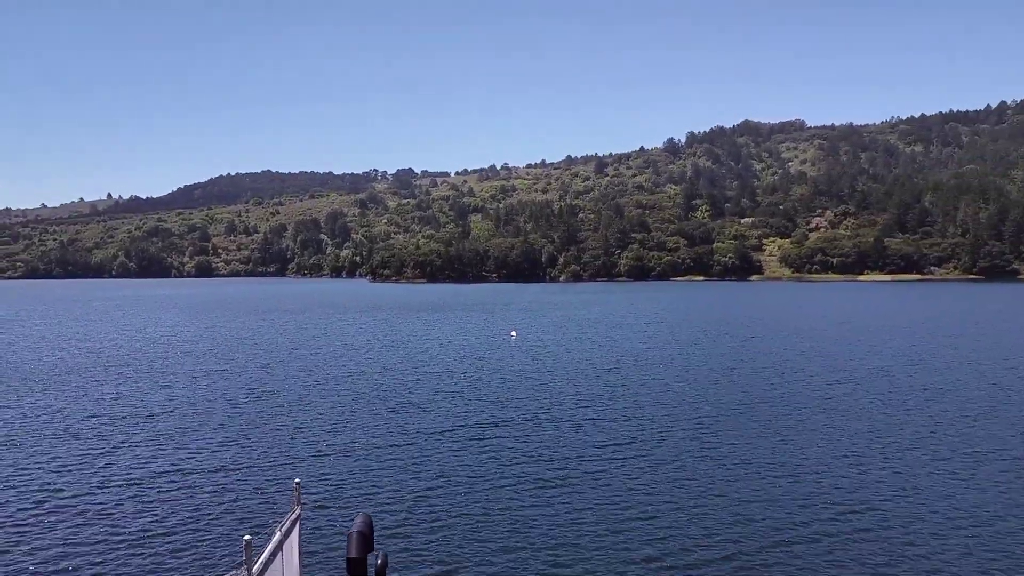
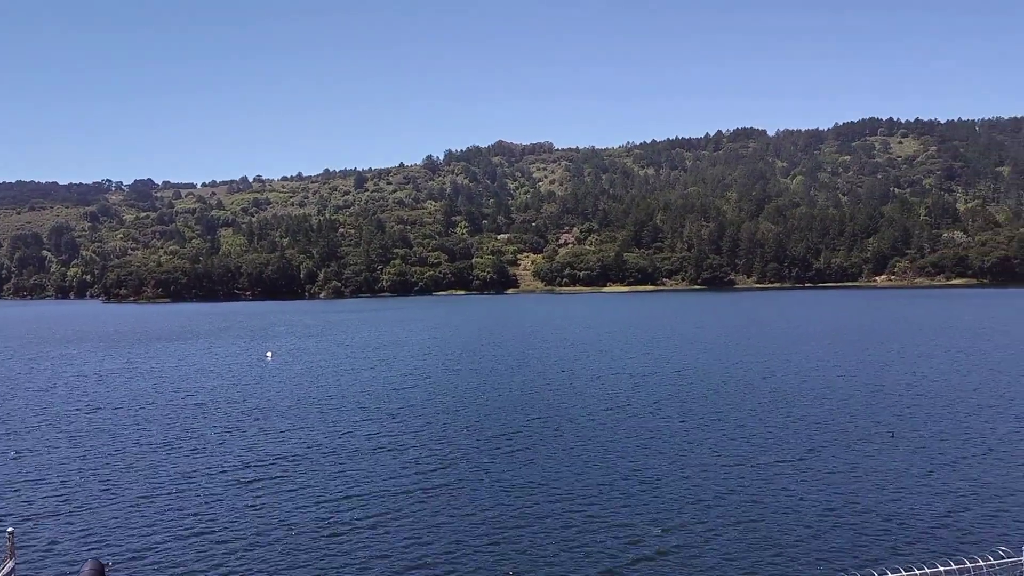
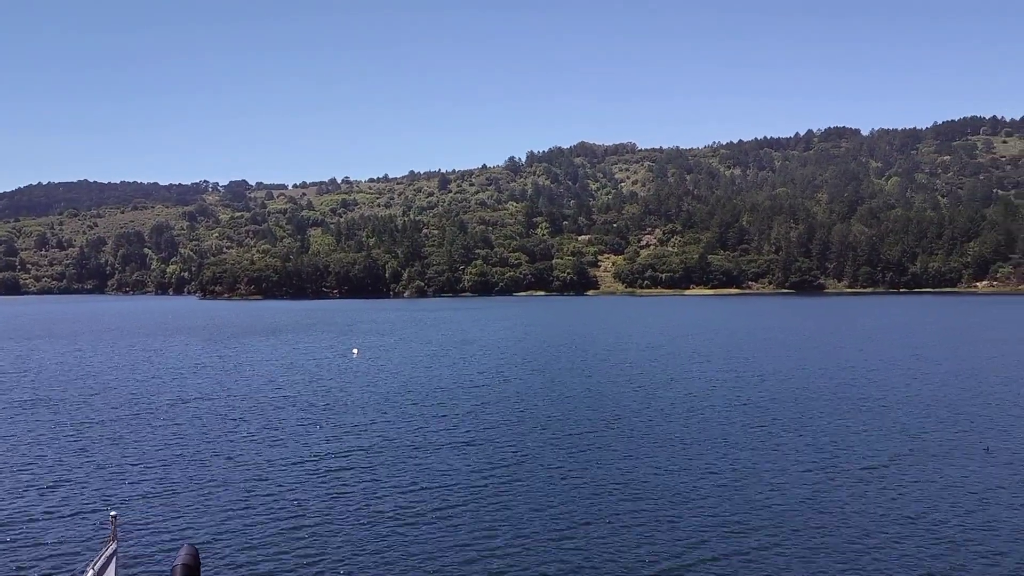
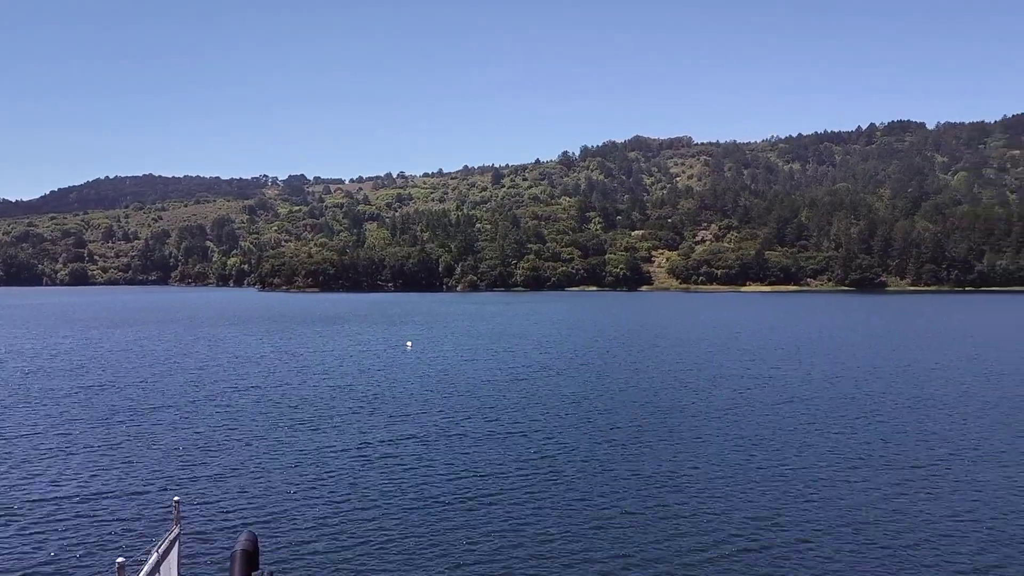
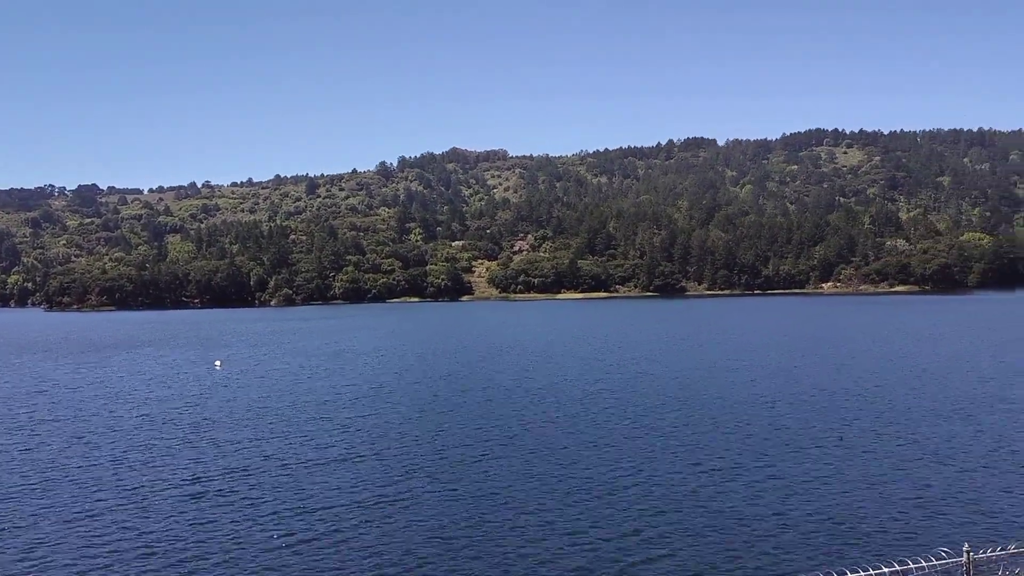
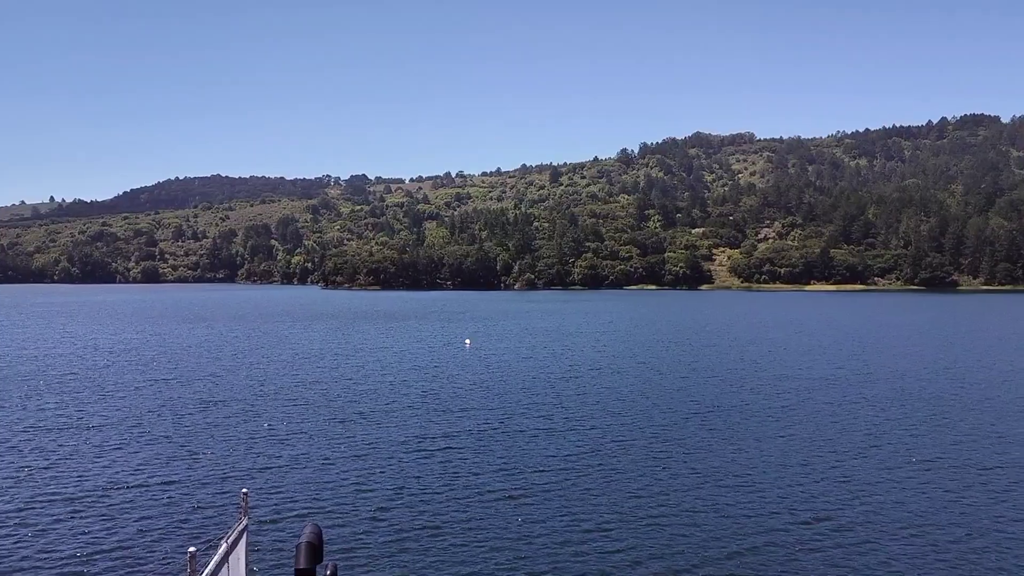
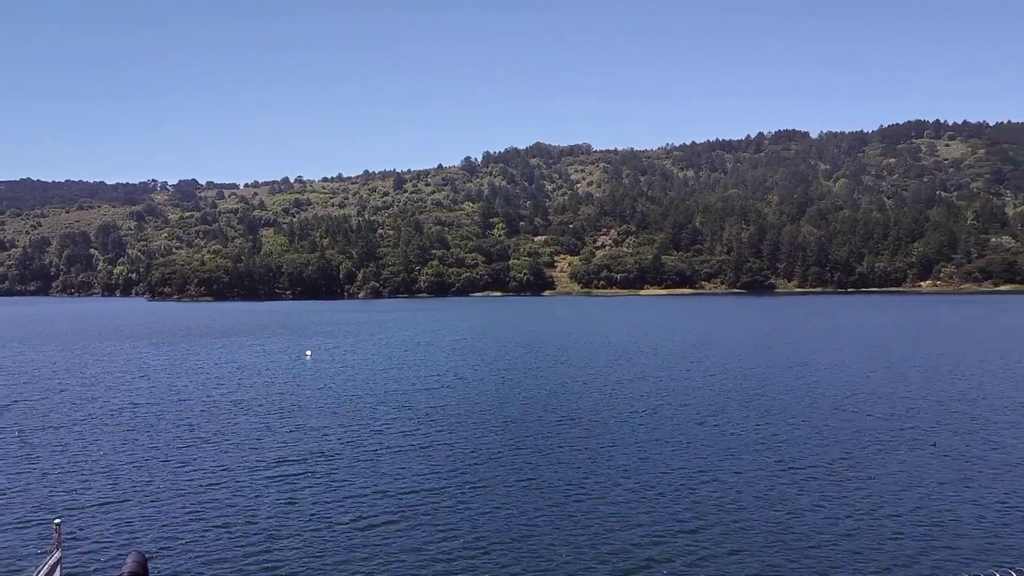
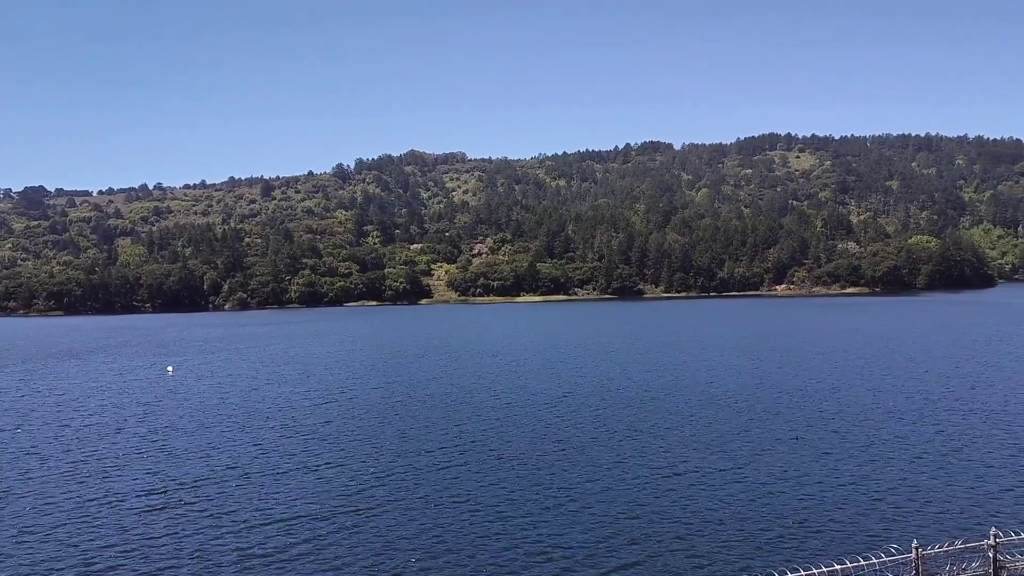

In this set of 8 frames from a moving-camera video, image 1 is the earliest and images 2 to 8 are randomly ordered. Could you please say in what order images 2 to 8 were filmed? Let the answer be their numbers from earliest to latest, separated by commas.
6, 4, 3, 7, 2, 5, 8
